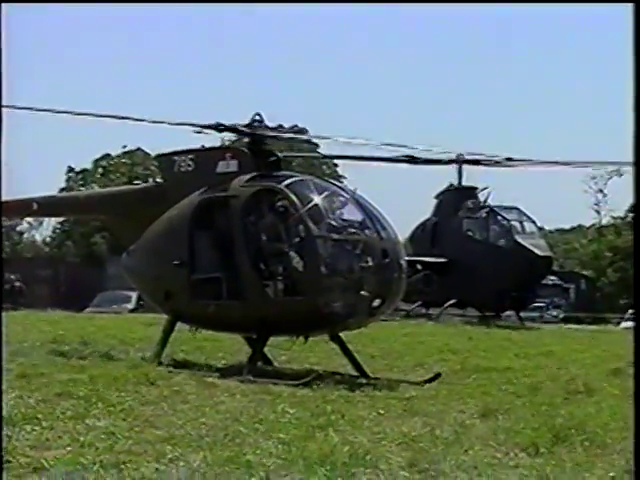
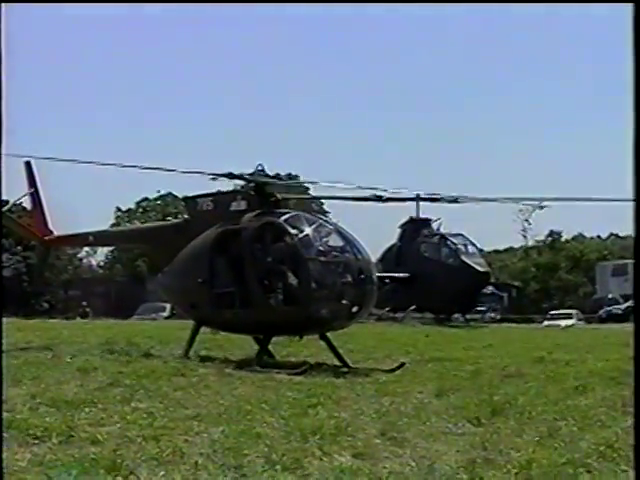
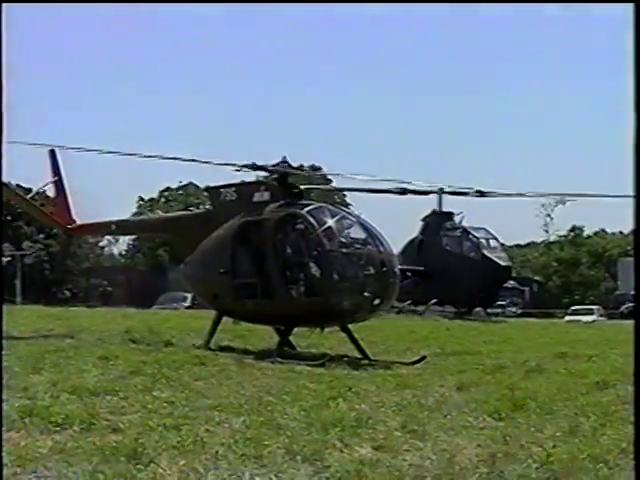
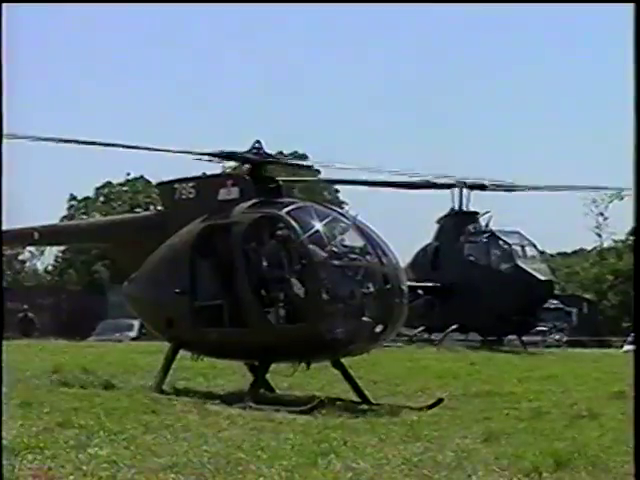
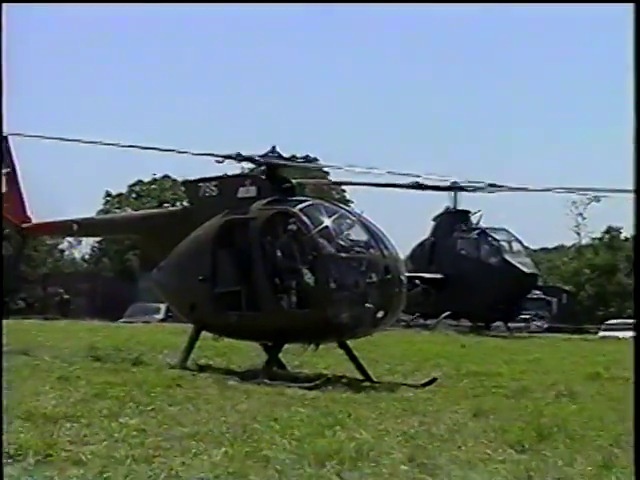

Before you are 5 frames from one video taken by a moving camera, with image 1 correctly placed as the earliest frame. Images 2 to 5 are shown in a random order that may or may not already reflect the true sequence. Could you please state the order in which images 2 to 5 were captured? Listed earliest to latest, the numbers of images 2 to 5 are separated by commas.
4, 5, 3, 2
